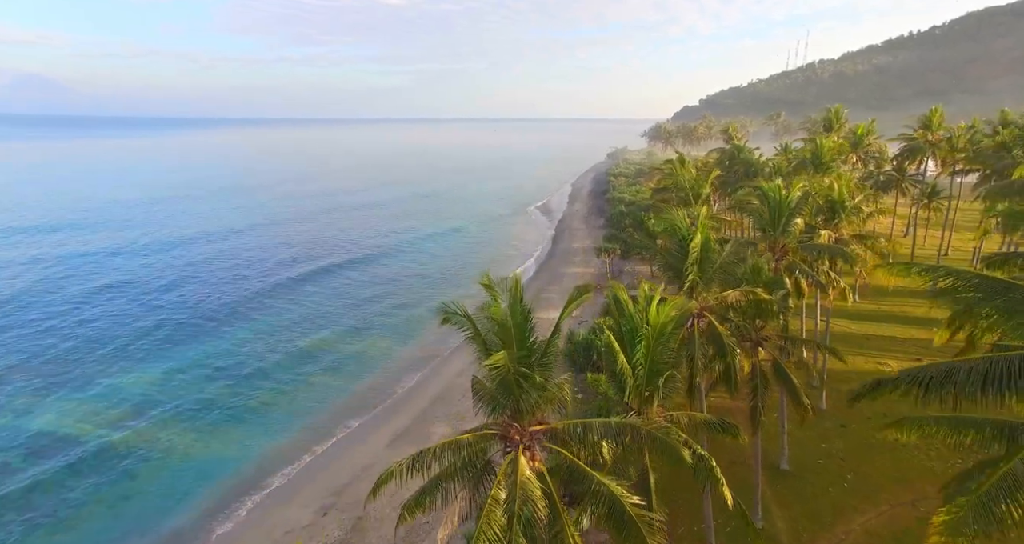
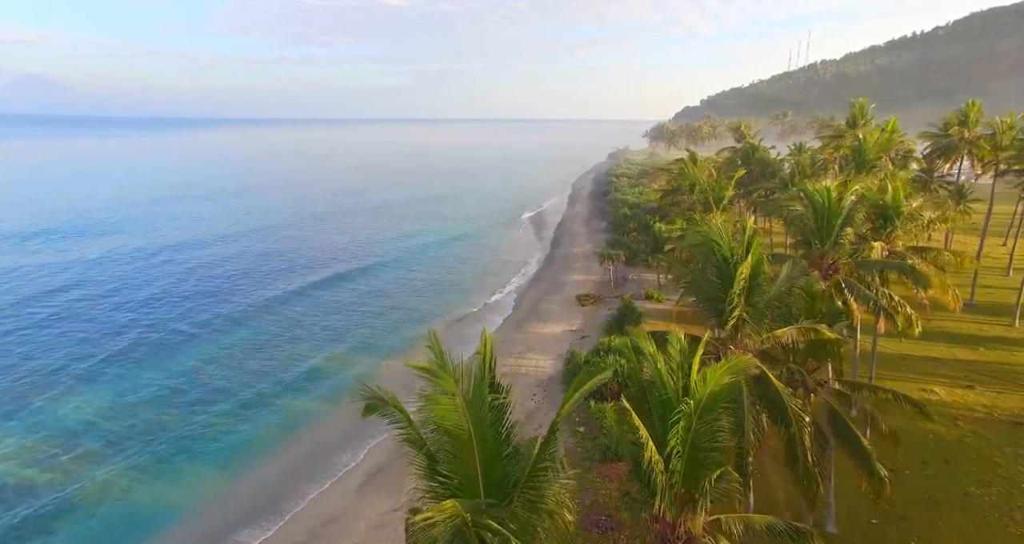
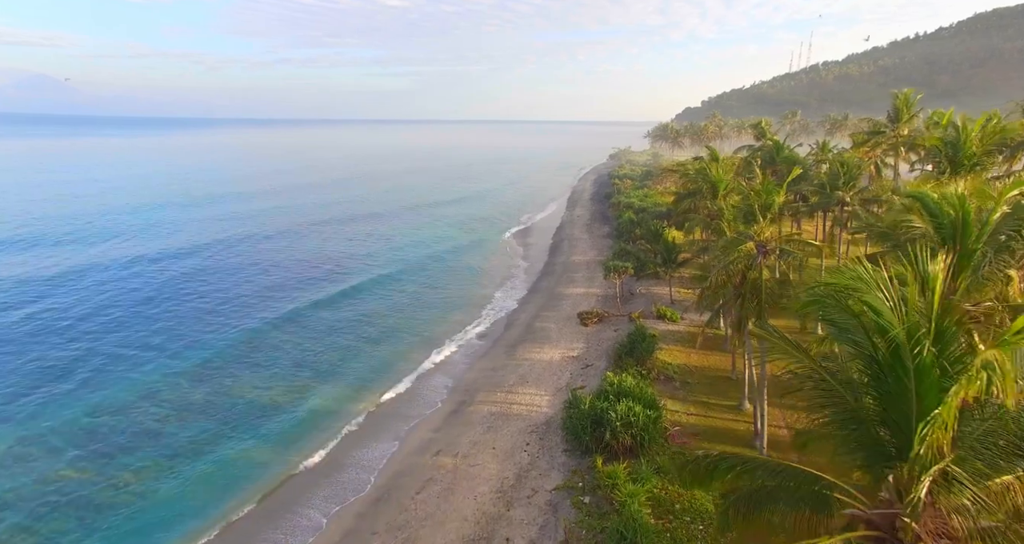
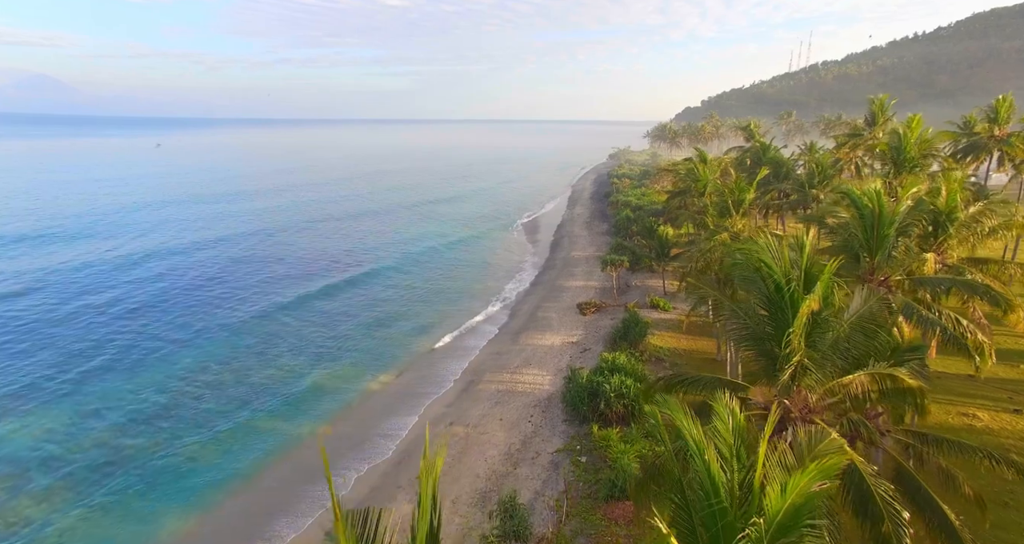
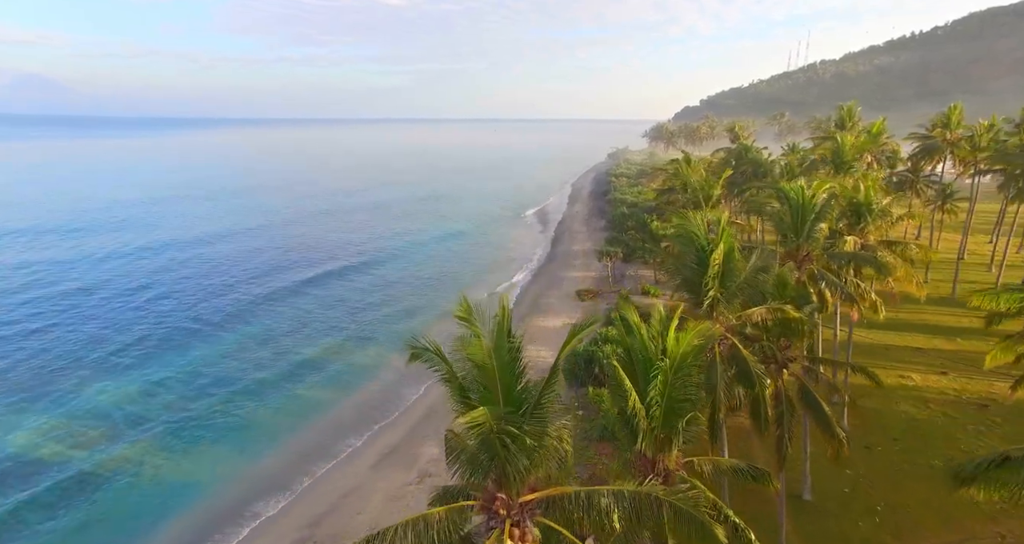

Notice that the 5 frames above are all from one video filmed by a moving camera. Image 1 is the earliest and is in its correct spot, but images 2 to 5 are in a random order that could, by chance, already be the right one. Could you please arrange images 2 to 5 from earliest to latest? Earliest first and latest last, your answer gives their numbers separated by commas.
5, 2, 4, 3
